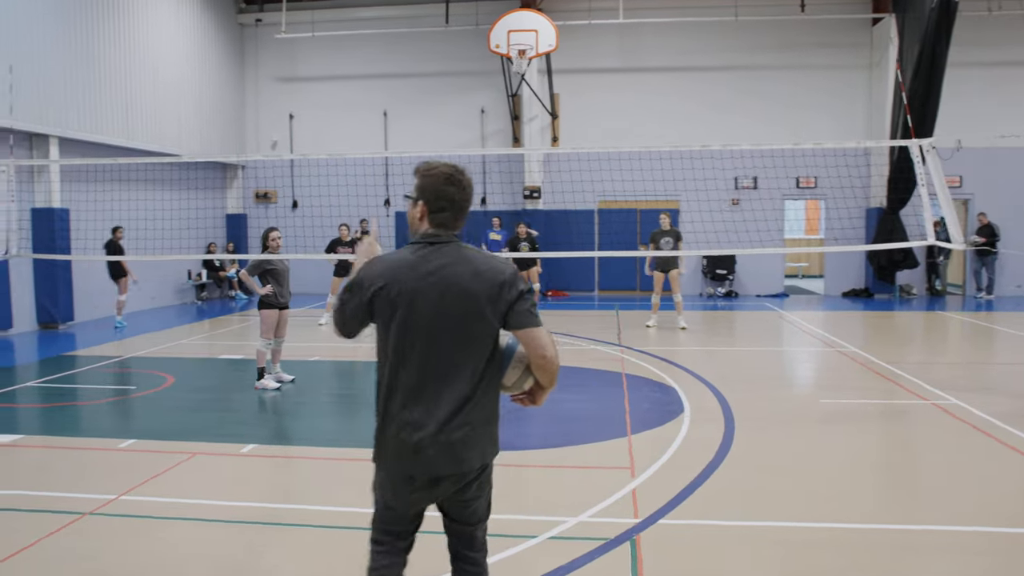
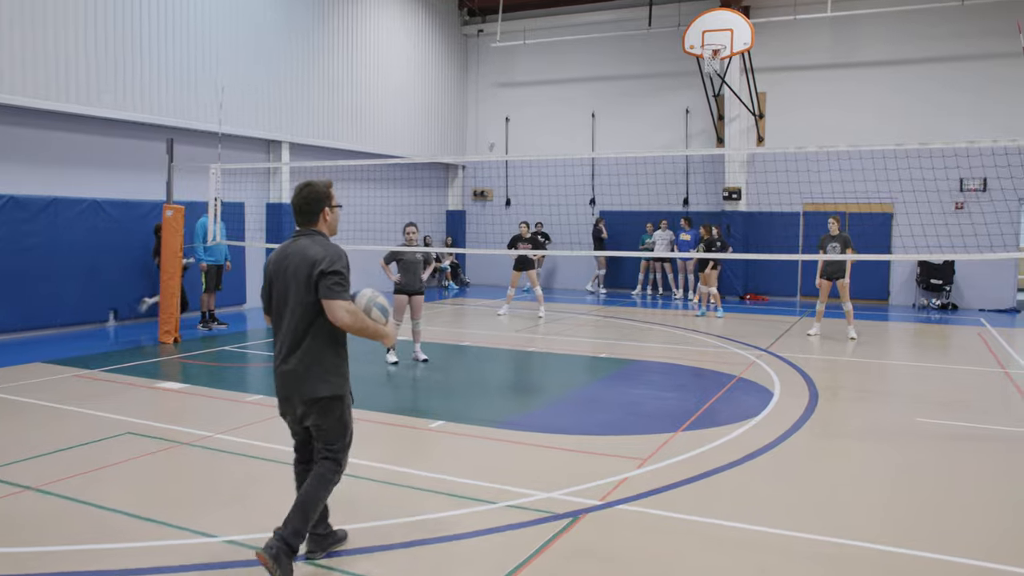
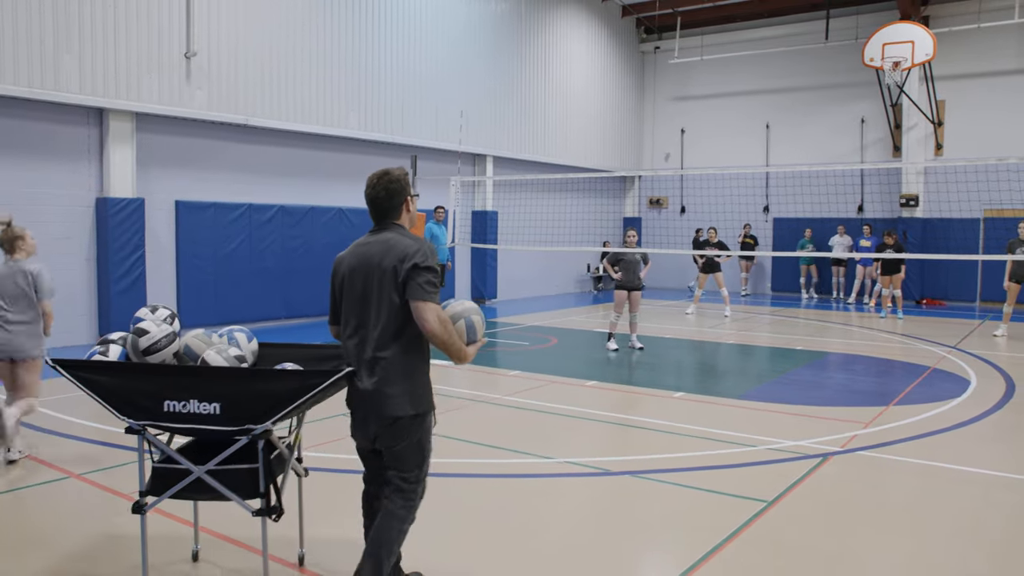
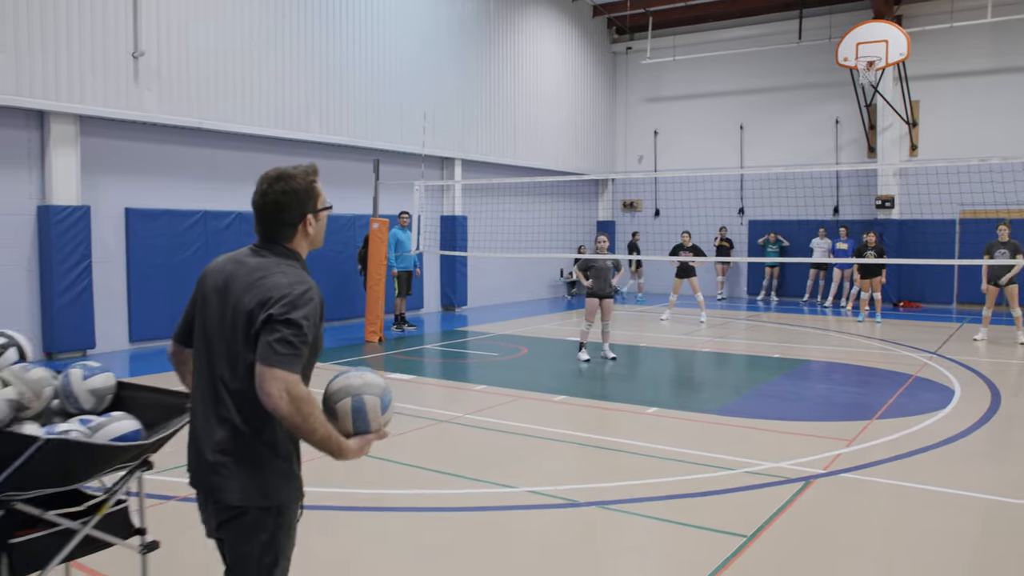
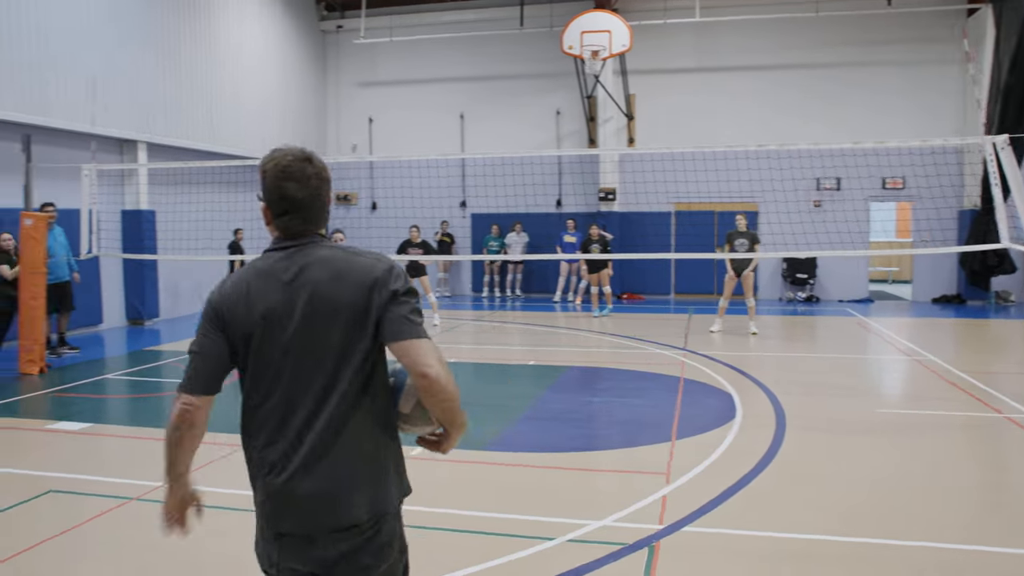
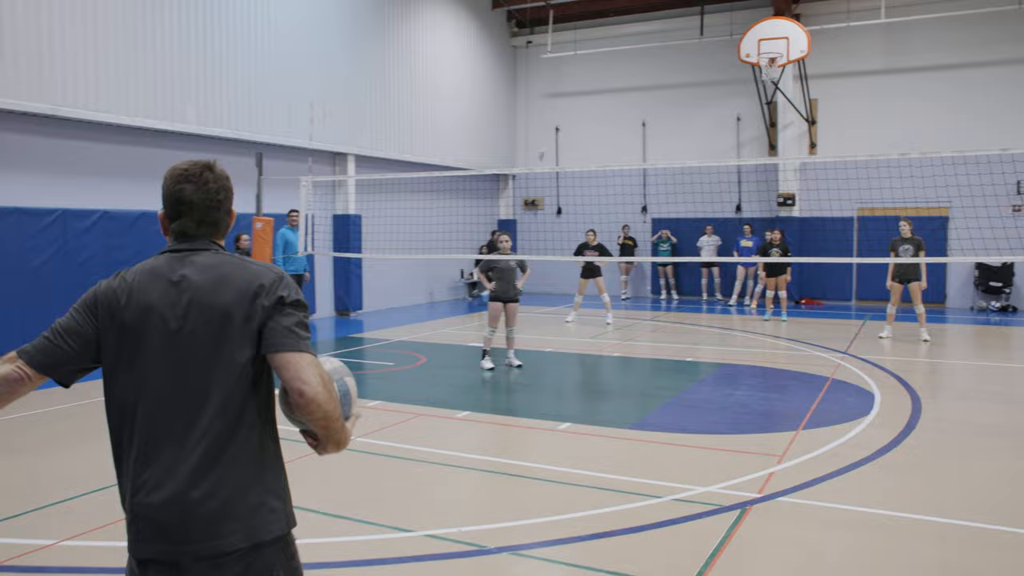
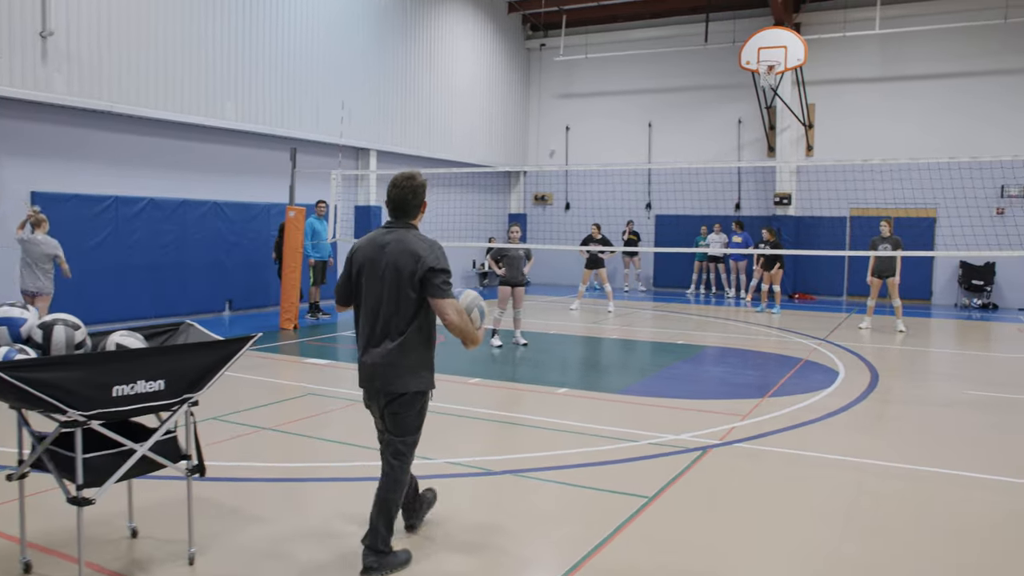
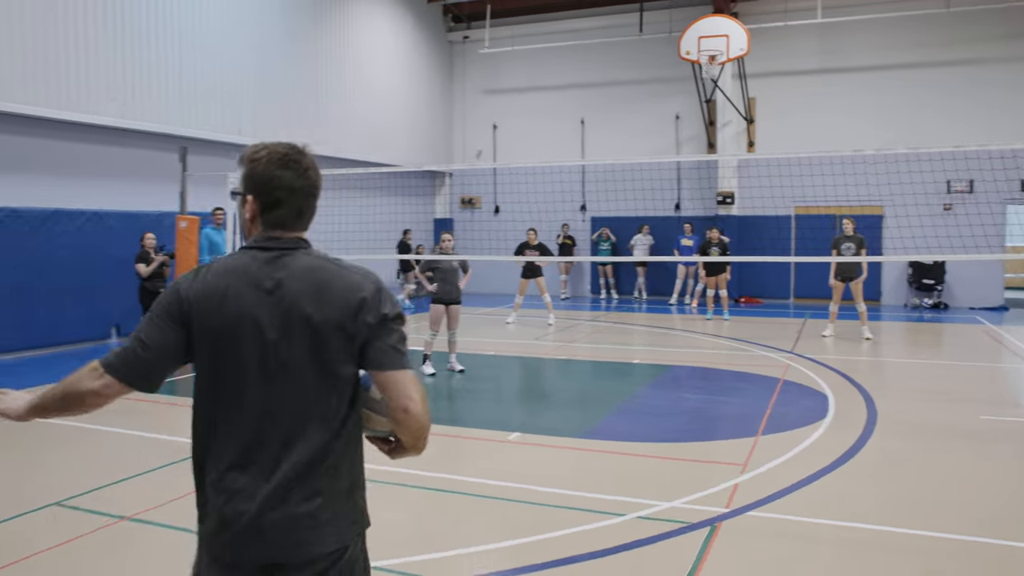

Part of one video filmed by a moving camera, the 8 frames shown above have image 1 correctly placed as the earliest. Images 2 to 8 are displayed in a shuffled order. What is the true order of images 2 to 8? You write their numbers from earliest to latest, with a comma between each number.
5, 8, 6, 4, 3, 7, 2
